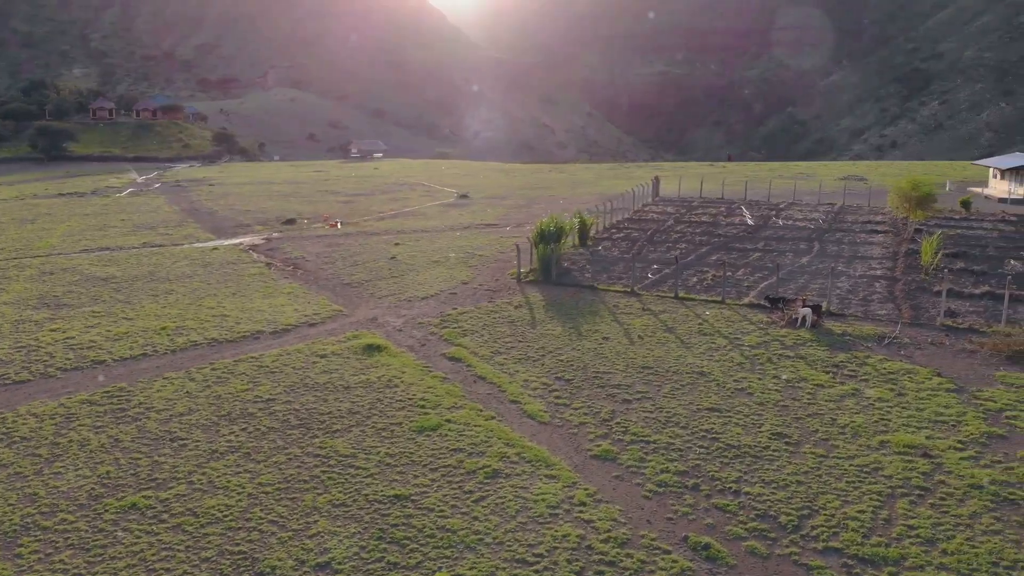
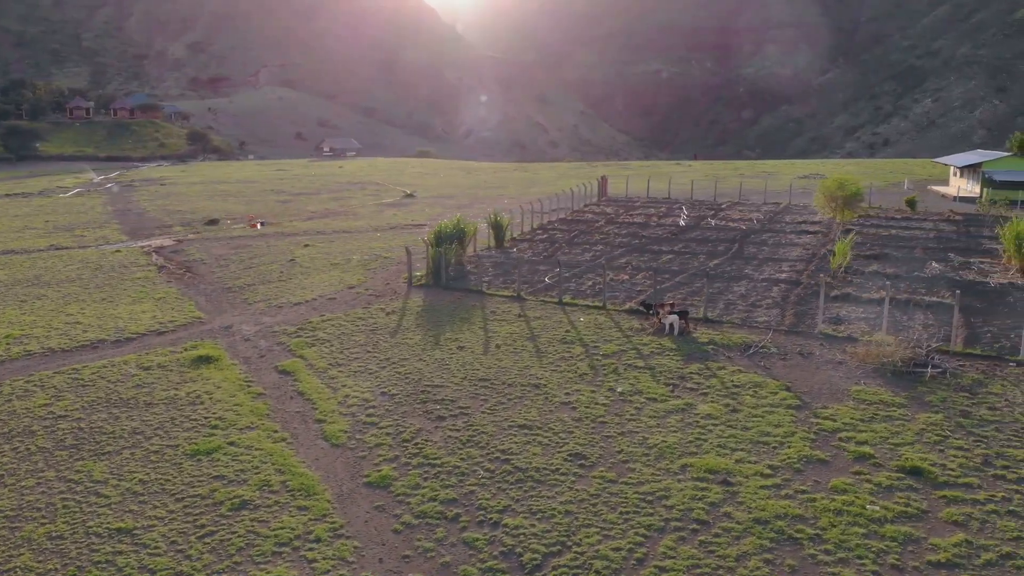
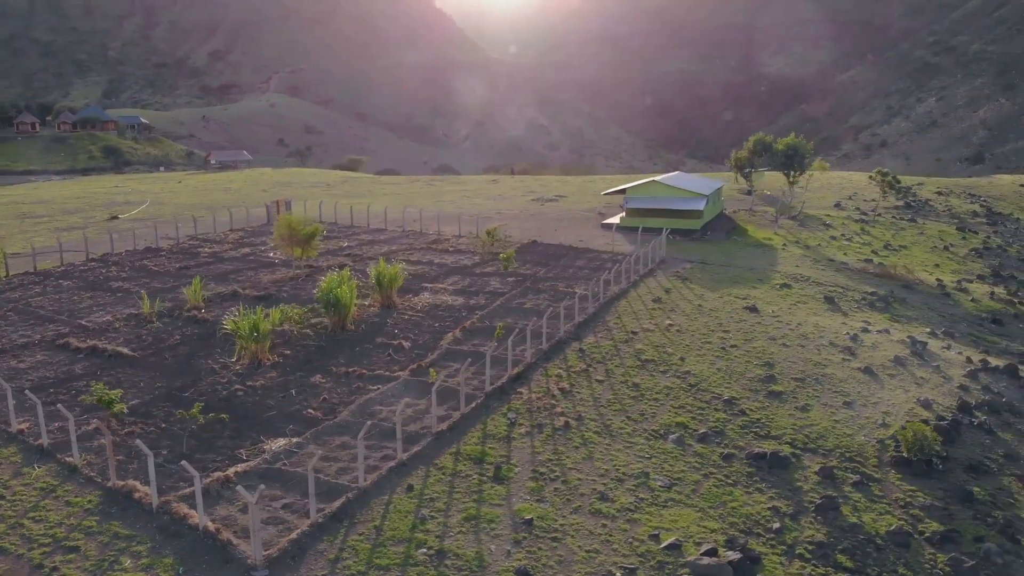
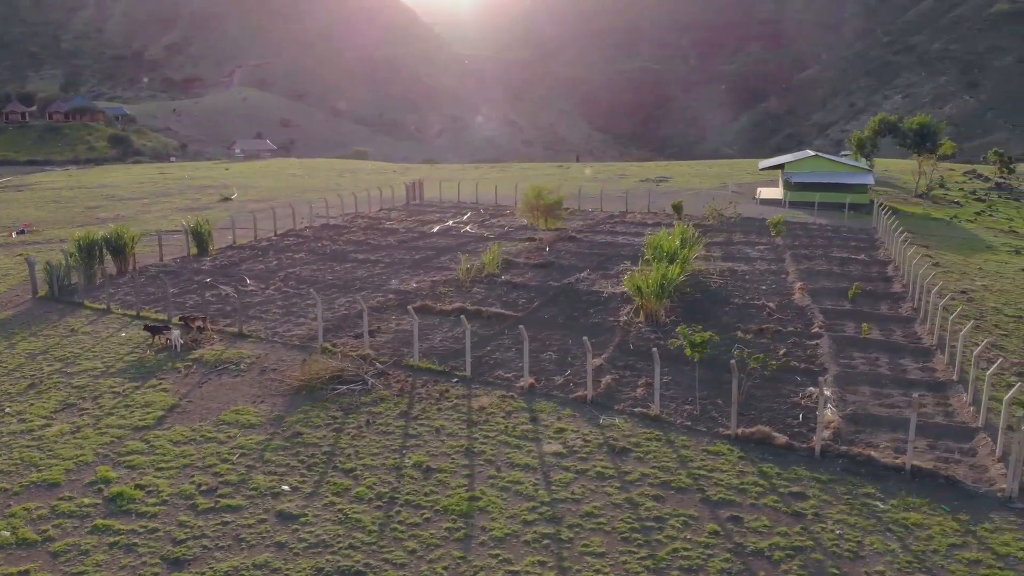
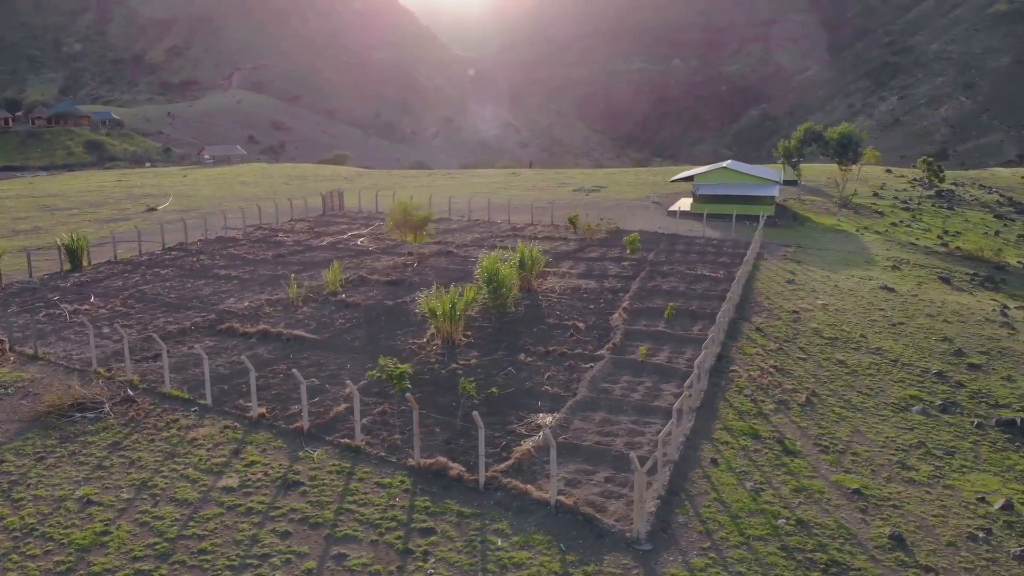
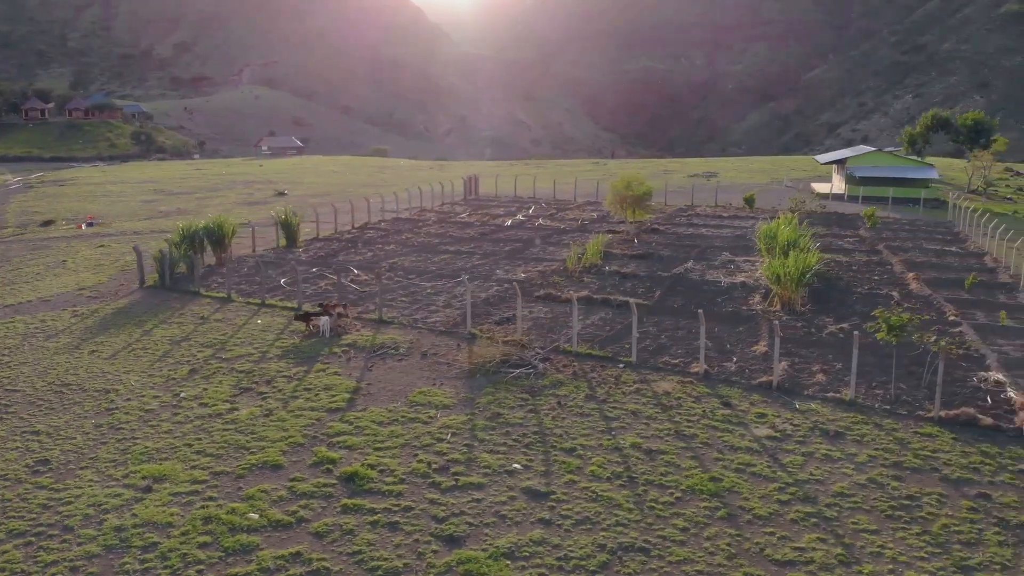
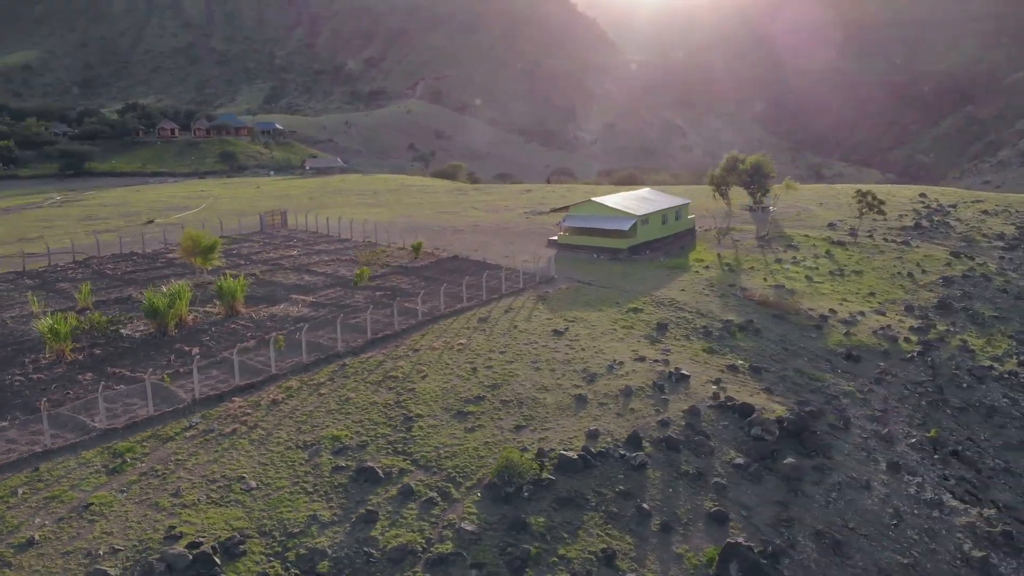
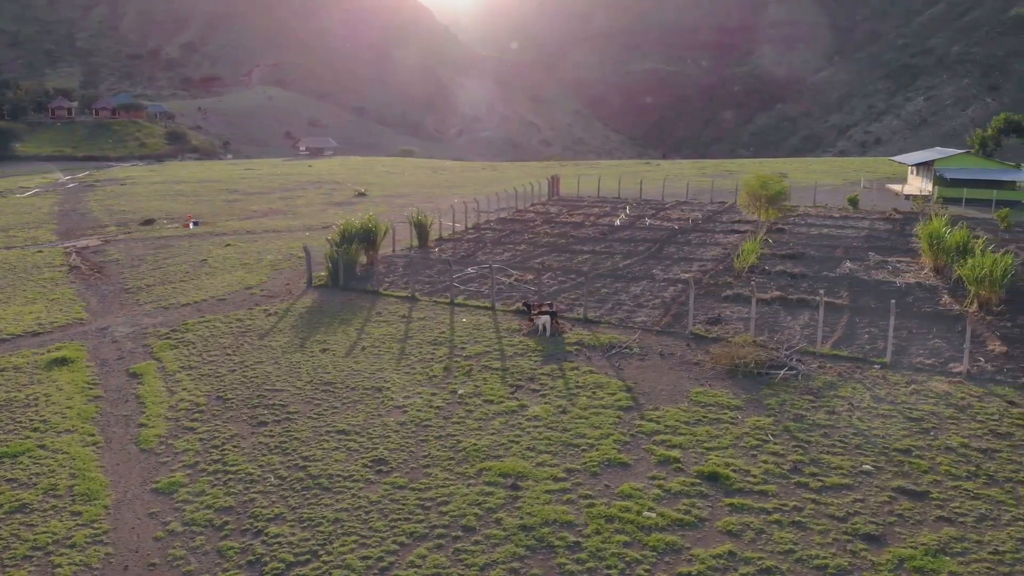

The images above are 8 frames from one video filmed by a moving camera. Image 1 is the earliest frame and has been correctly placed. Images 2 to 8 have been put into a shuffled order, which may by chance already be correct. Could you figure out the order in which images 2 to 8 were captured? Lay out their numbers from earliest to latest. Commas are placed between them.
2, 8, 6, 4, 5, 3, 7
